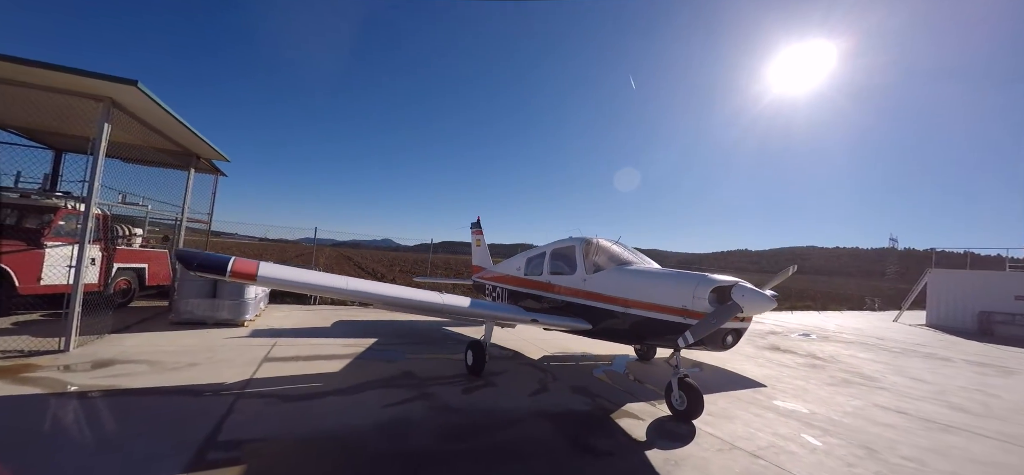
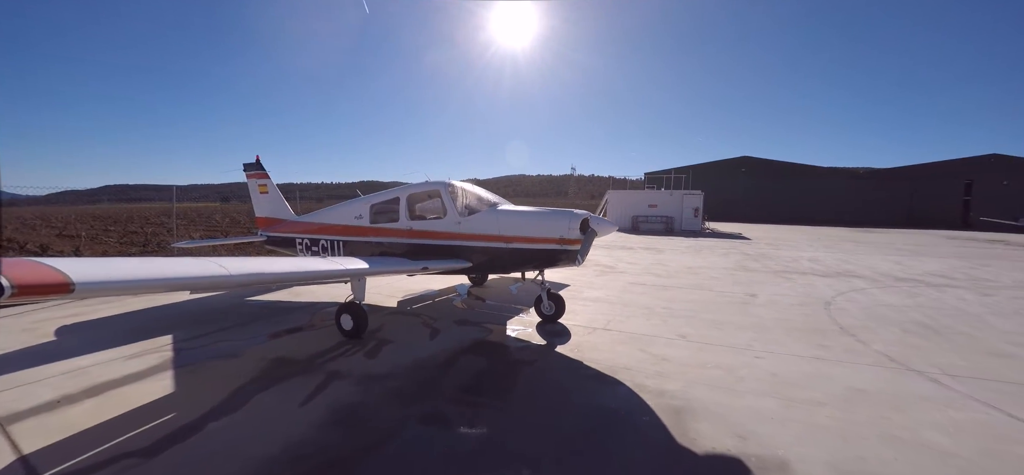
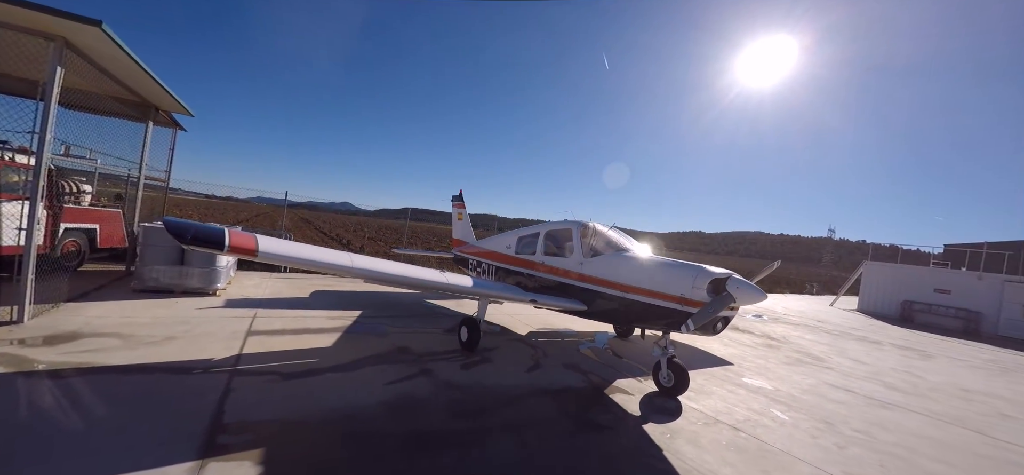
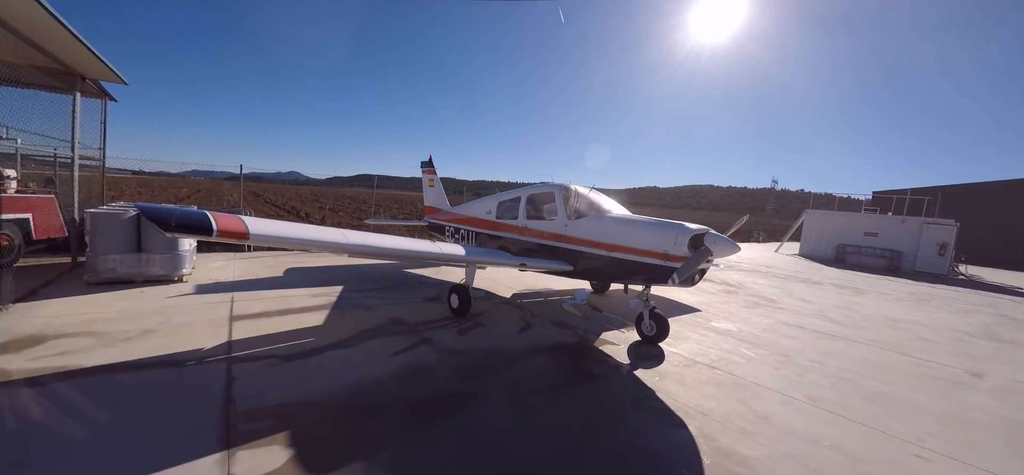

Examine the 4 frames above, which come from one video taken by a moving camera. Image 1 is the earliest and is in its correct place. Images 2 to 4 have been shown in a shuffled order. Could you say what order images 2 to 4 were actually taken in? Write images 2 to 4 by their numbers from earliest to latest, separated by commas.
3, 4, 2
